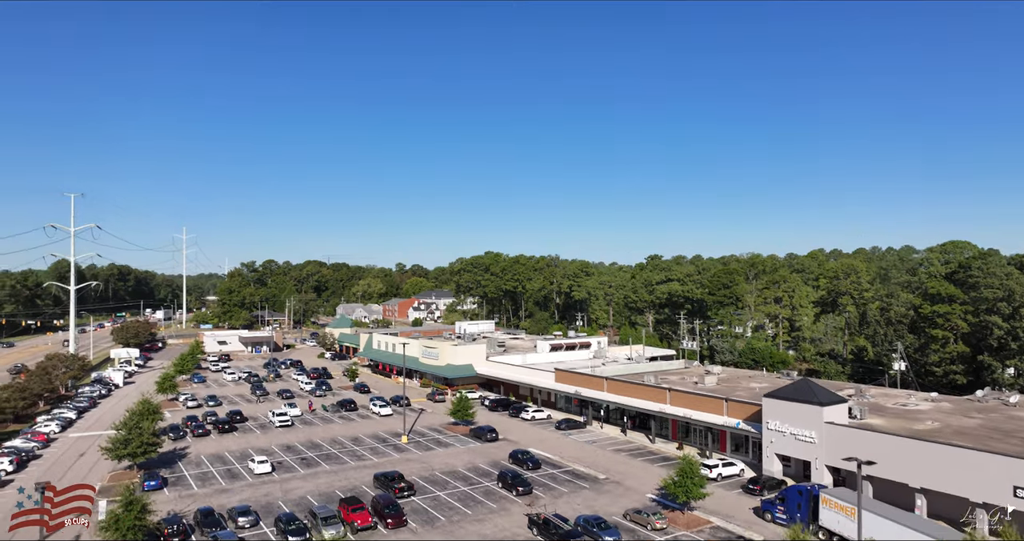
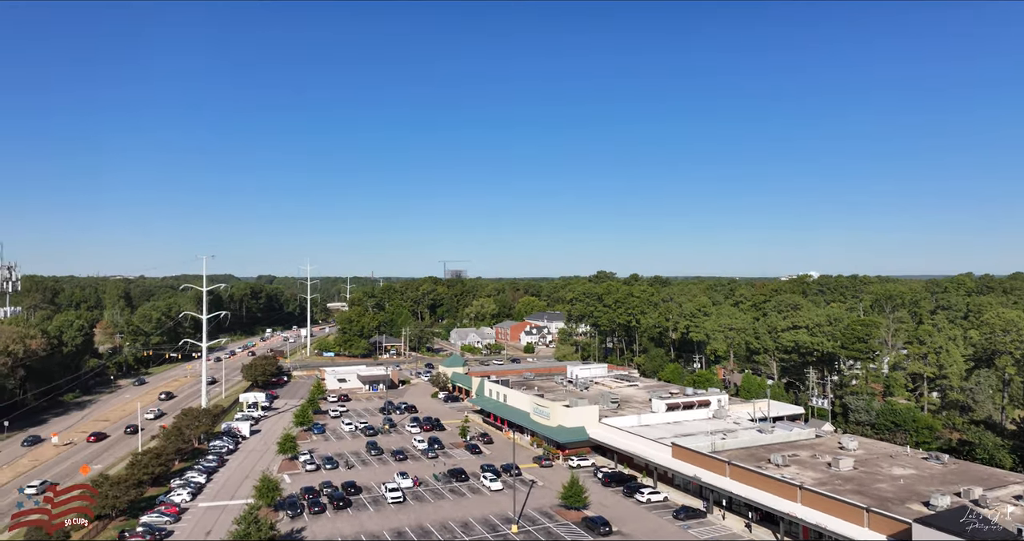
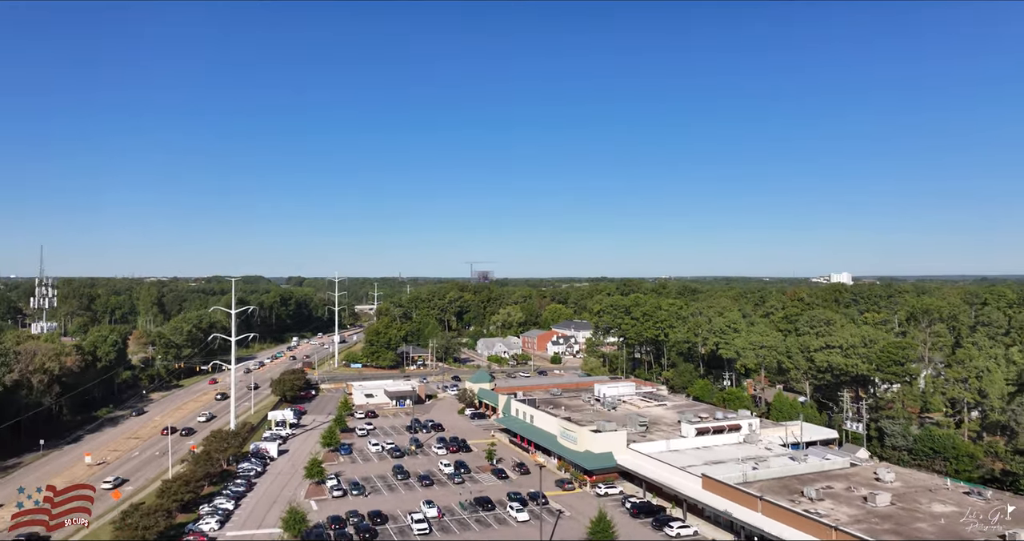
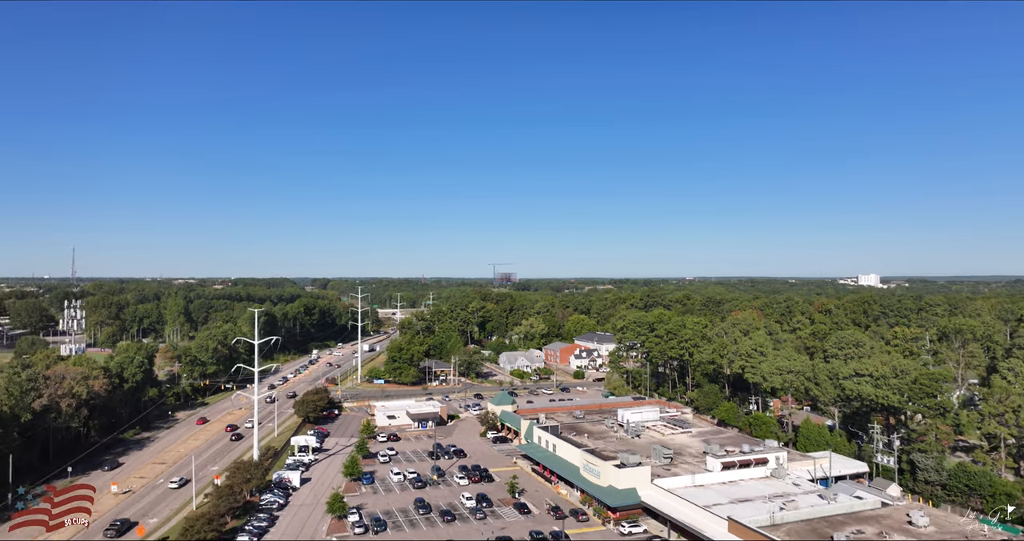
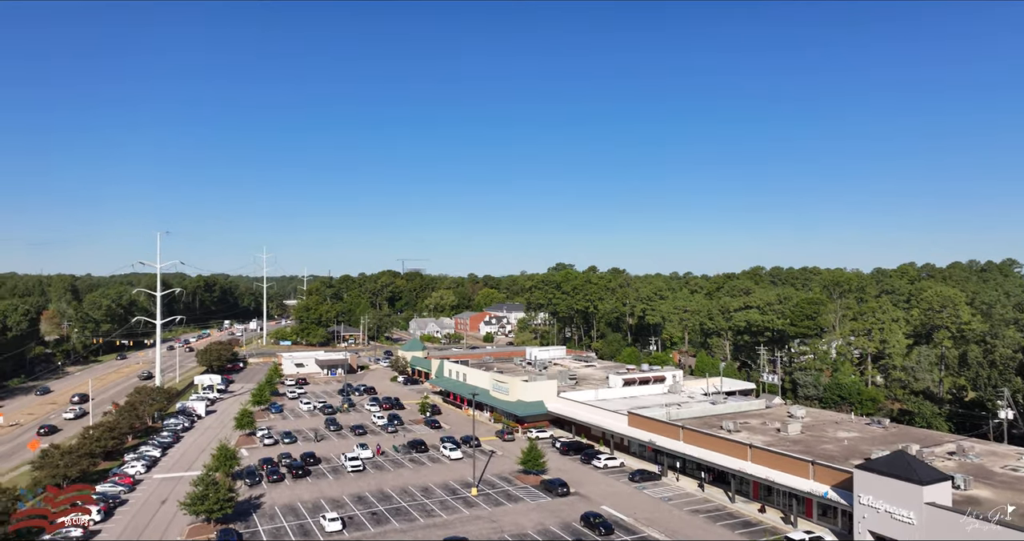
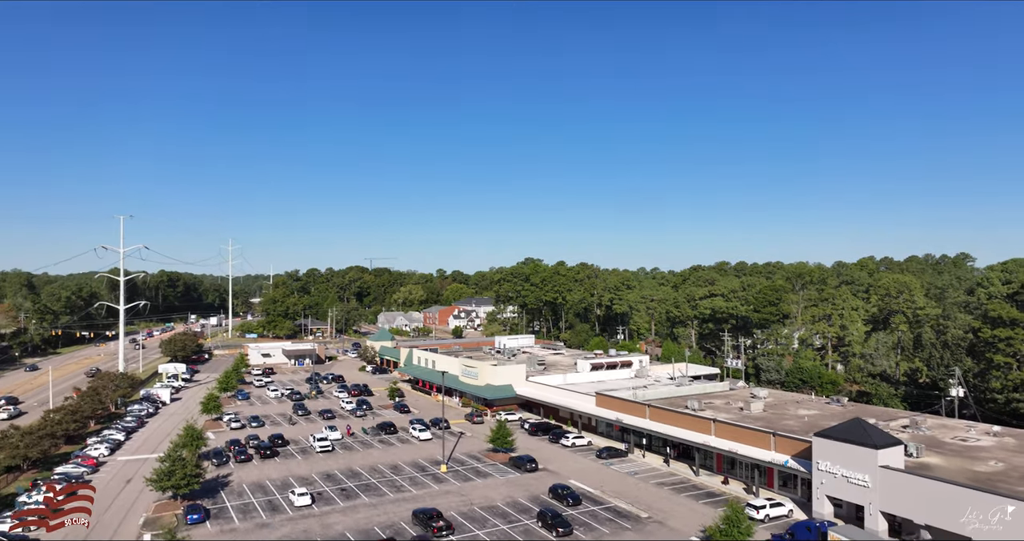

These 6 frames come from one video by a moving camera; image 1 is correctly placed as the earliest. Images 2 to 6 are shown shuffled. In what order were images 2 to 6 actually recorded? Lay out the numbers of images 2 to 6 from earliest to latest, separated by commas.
6, 5, 2, 3, 4
